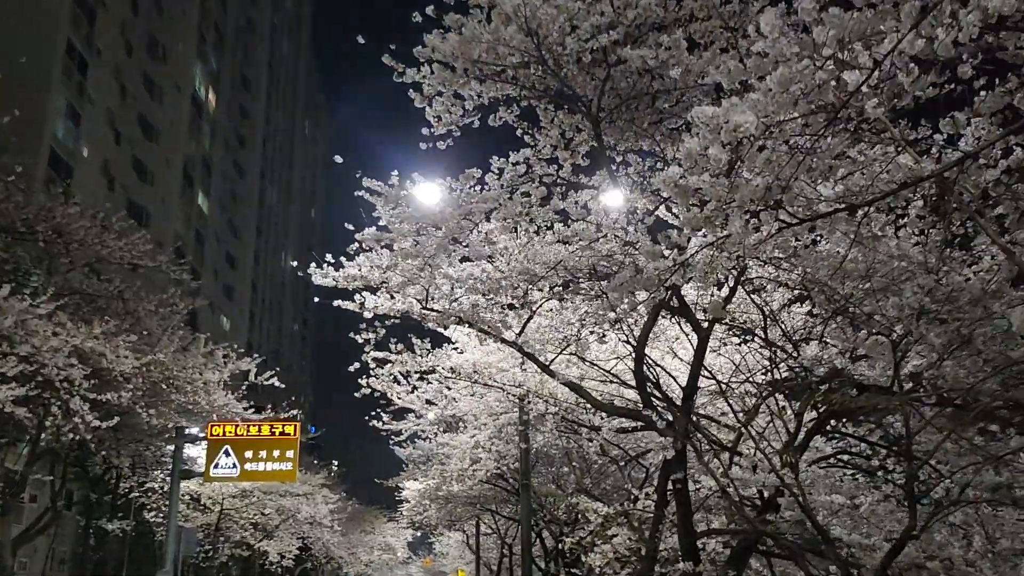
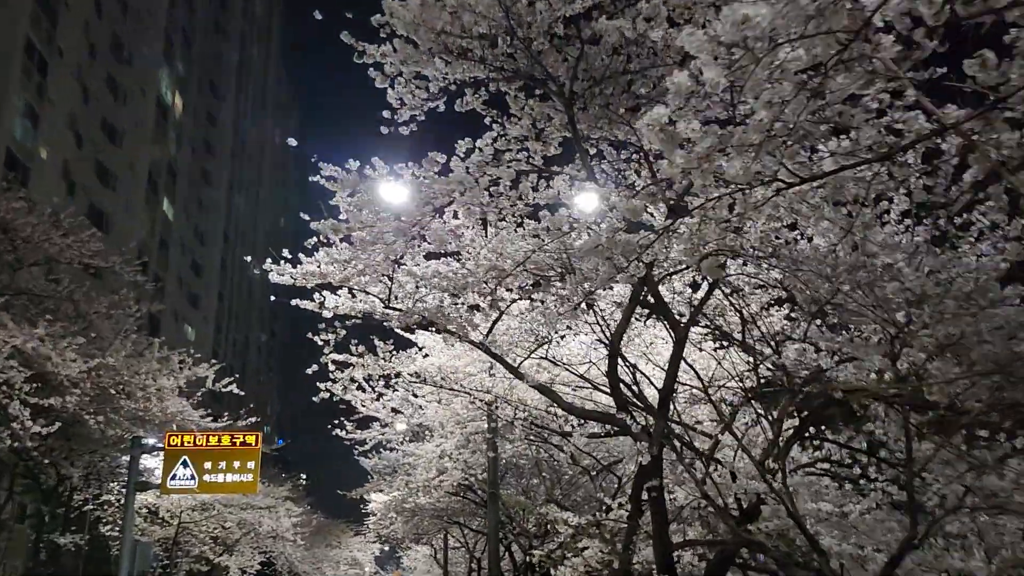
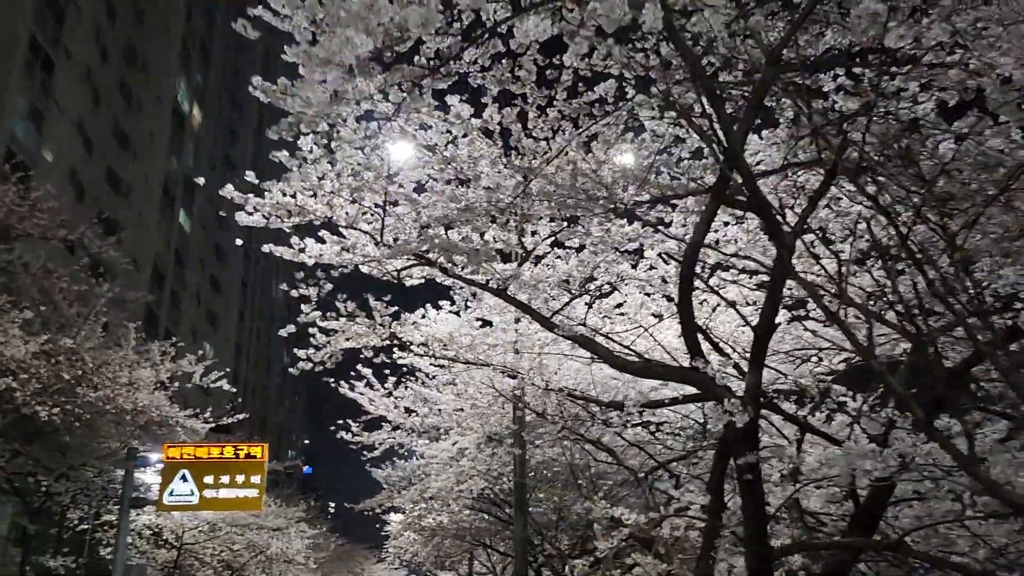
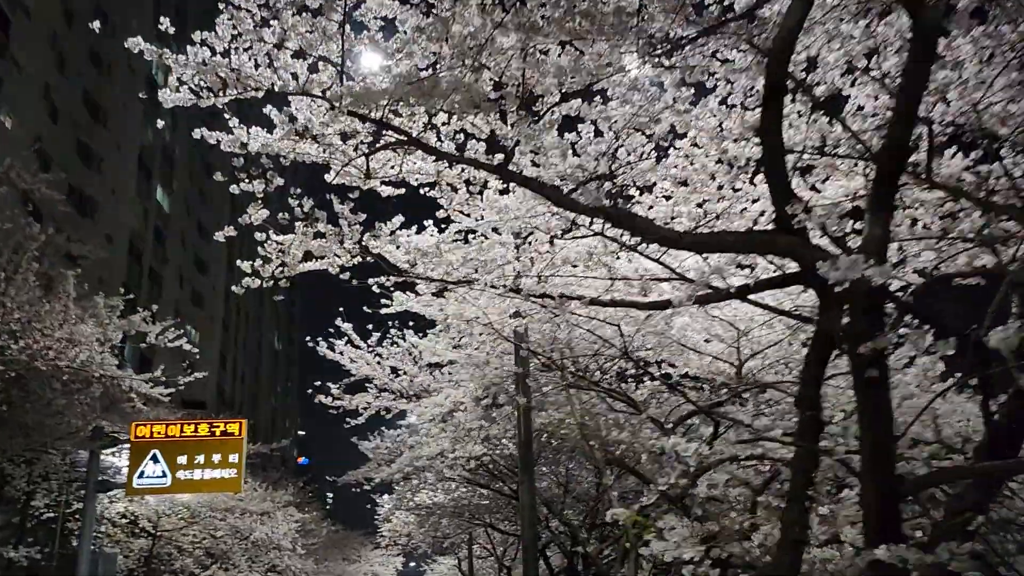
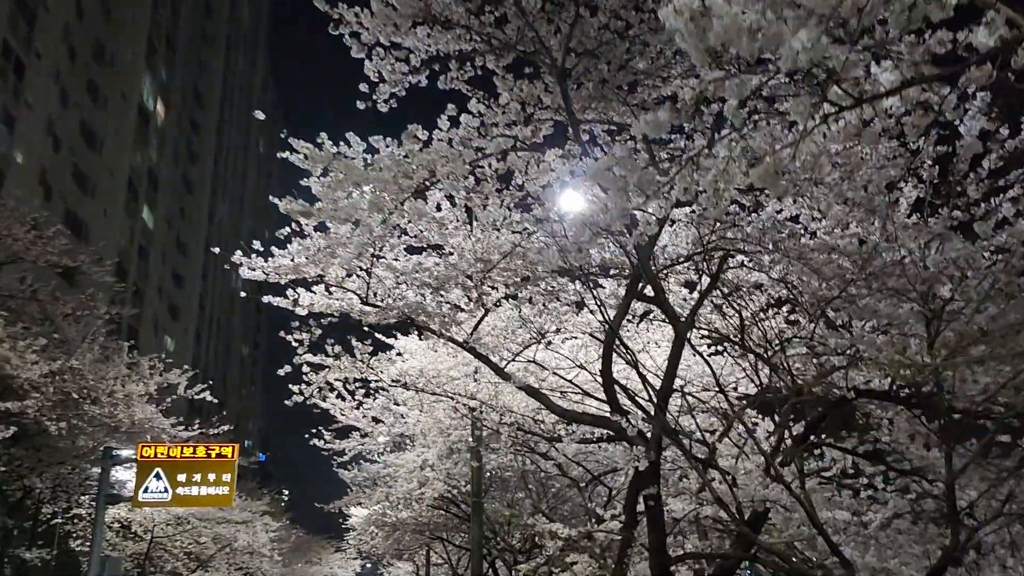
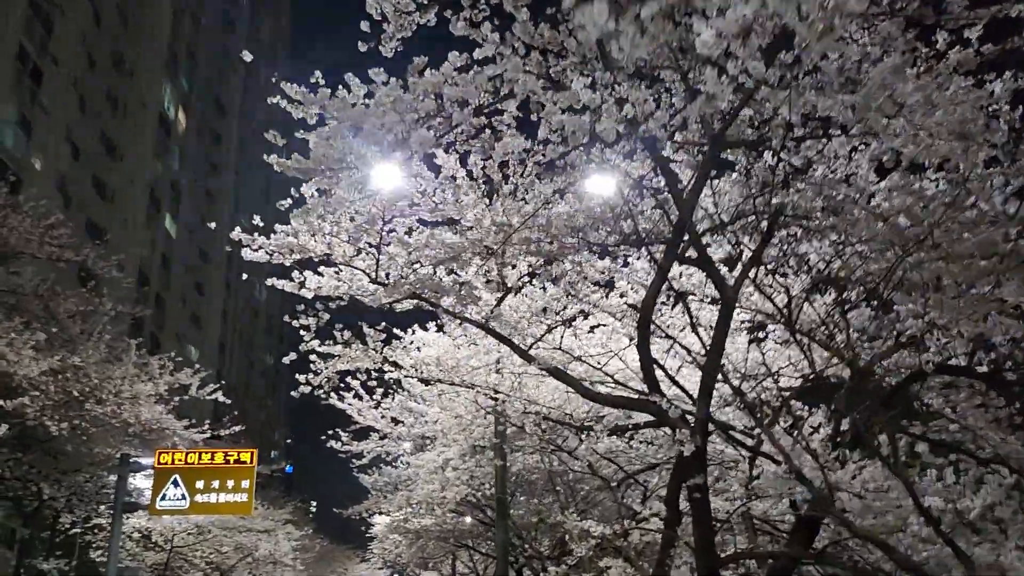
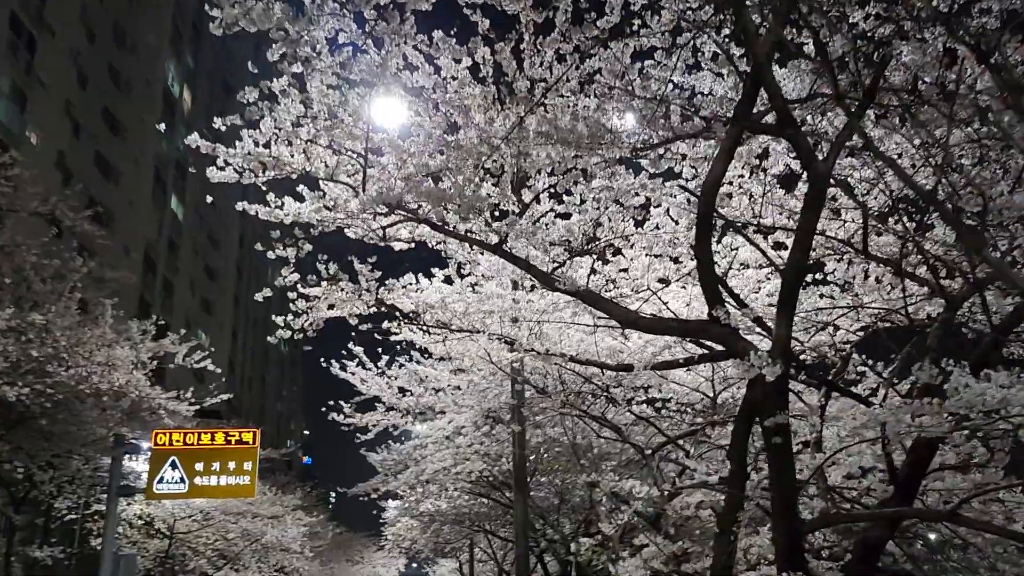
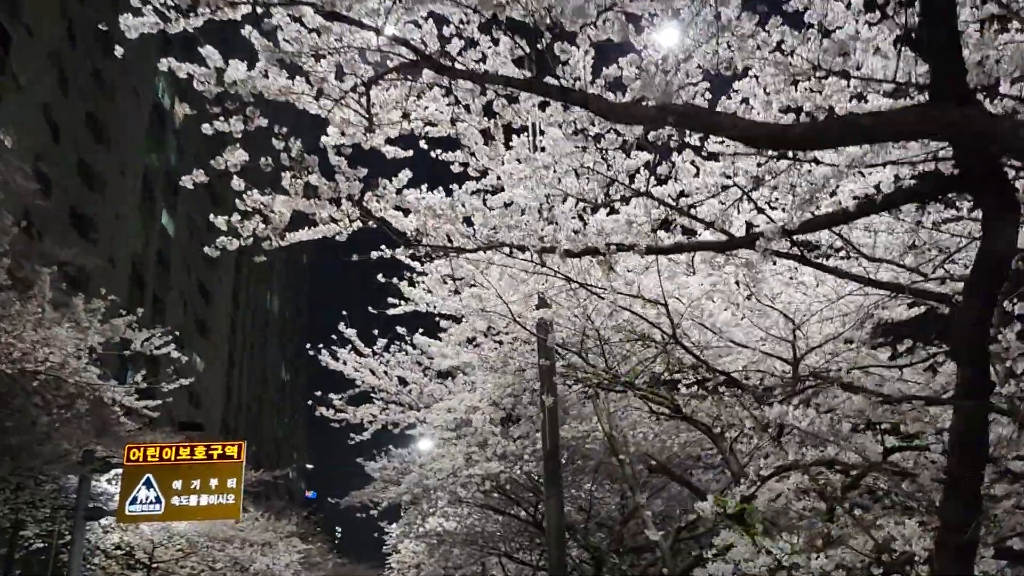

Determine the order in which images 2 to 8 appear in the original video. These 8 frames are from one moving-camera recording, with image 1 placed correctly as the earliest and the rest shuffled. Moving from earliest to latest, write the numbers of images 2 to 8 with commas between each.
2, 5, 6, 3, 7, 4, 8
